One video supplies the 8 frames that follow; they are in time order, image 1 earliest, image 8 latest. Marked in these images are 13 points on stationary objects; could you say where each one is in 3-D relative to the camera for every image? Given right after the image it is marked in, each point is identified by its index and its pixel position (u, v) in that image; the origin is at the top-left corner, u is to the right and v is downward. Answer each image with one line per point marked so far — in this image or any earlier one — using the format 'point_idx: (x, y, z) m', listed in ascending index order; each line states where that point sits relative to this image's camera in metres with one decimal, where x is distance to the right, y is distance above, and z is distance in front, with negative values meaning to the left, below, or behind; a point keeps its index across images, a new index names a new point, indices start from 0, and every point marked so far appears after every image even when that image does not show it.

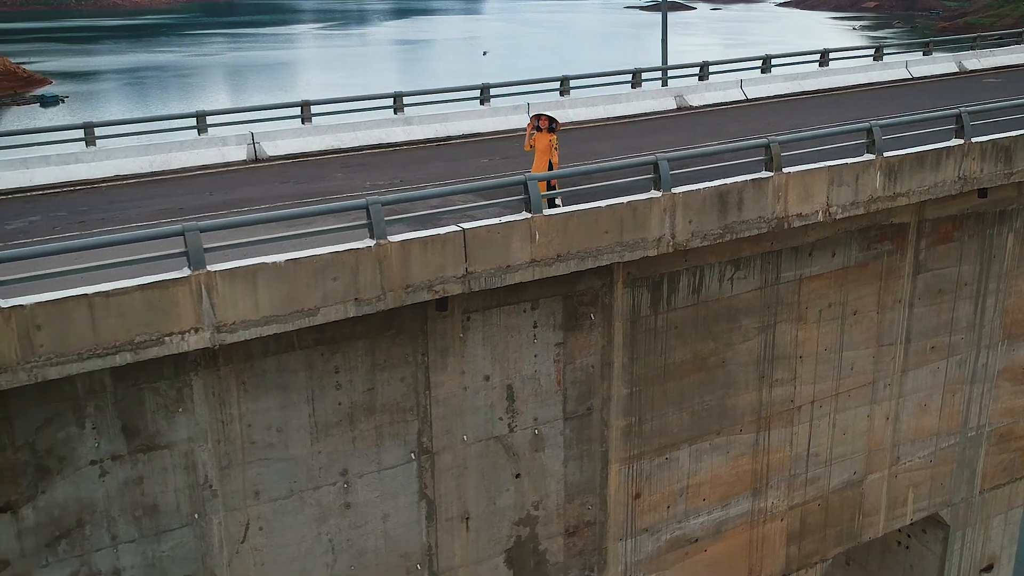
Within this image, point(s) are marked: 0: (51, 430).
0: (-4.3, -1.3, +9.3) m
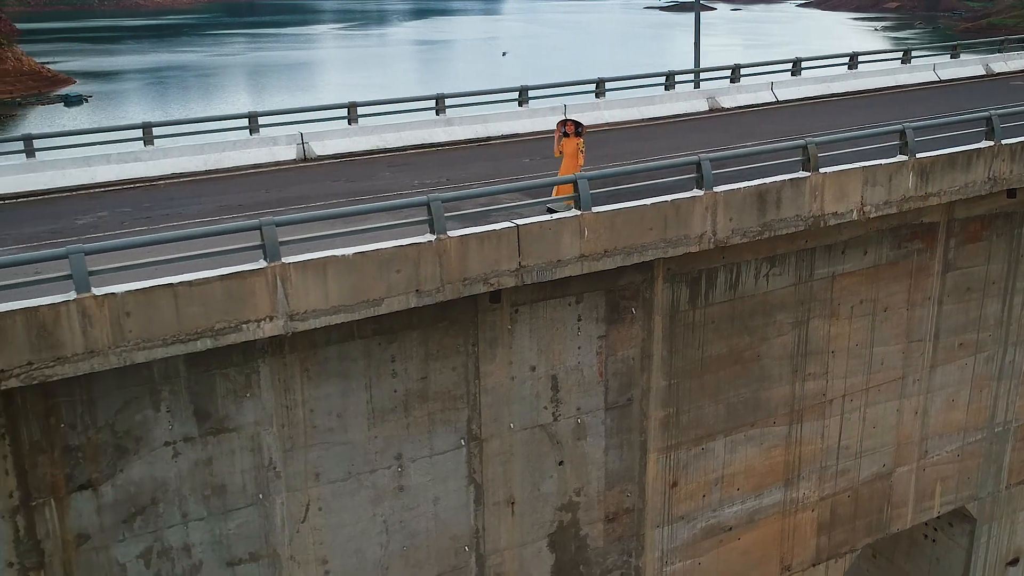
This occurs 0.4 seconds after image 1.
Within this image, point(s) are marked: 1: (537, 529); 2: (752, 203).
0: (-3.8, -1.2, +9.9) m
1: (+0.3, -3.1, +12.7) m
2: (+3.0, +1.0, +12.2) m
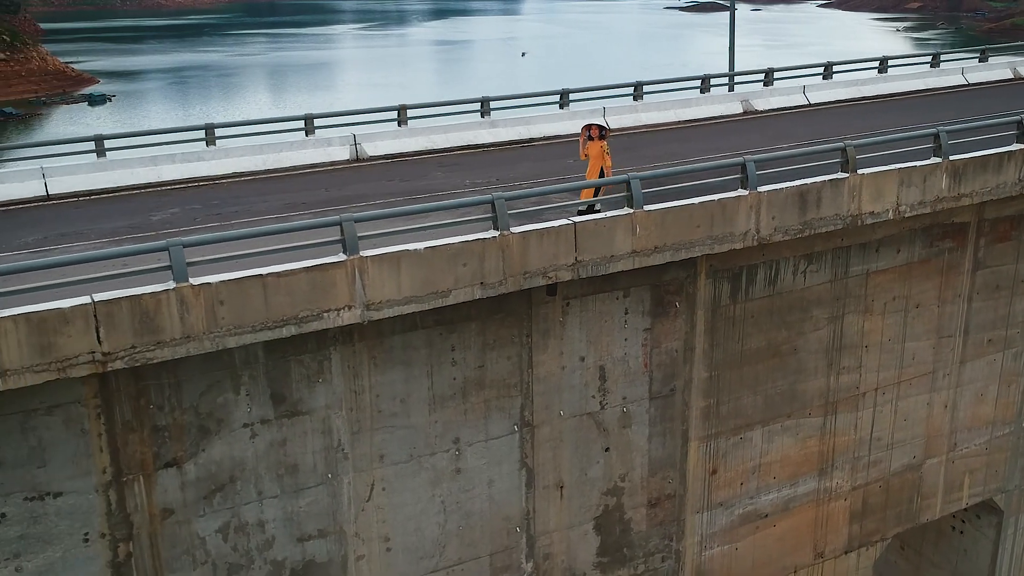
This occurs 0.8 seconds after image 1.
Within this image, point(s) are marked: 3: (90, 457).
0: (-3.2, -1.1, +10.6) m
1: (+1.0, -3.0, +13.3) m
2: (+3.6, +1.1, +12.8) m
3: (-4.3, -1.7, +10.2) m
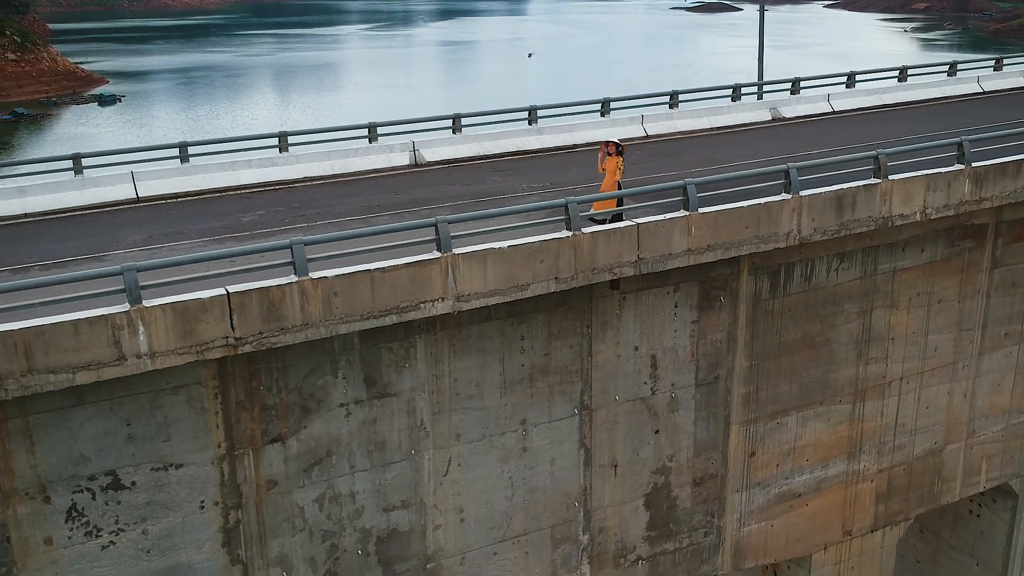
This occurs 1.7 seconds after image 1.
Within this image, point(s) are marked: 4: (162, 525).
0: (-2.4, -1.1, +11.8) m
1: (+1.8, -2.9, +14.6) m
2: (+4.5, +1.2, +14.0) m
3: (-3.5, -1.6, +11.4) m
4: (-4.0, -2.7, +11.4) m
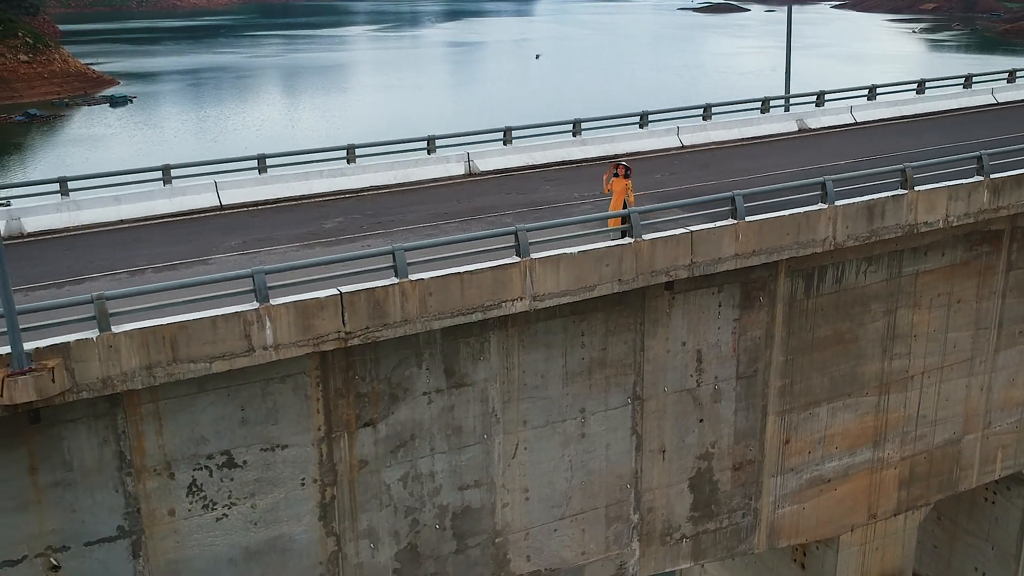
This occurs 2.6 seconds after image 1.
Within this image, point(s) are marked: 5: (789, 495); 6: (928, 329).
0: (-1.5, -1.1, +13.2) m
1: (+2.7, -3.0, +15.9) m
2: (+5.4, +1.1, +15.3) m
3: (-2.6, -1.7, +12.8) m
4: (-3.1, -2.7, +12.8) m
5: (+4.8, -3.6, +17.2) m
6: (+7.4, -0.7, +17.8) m
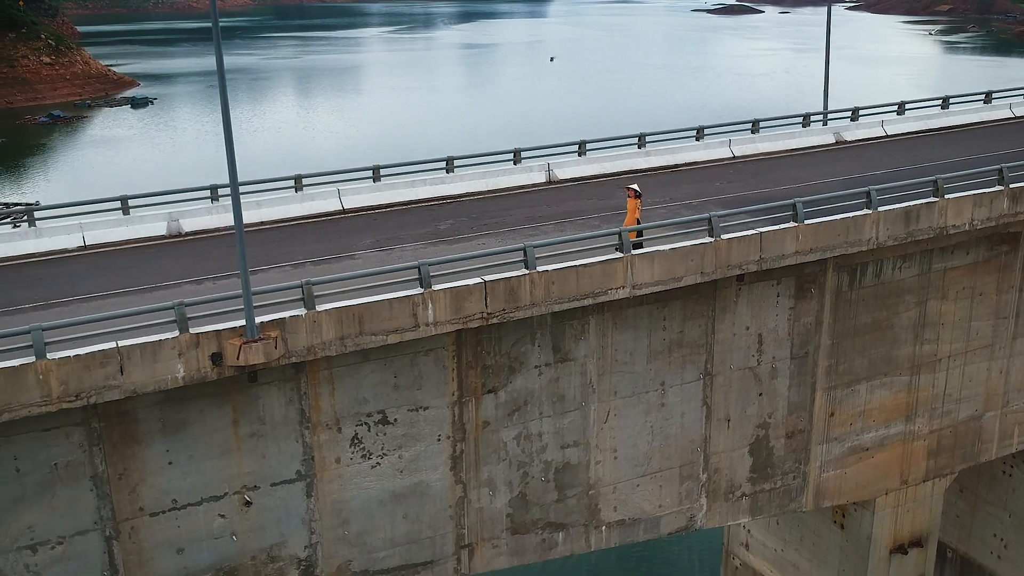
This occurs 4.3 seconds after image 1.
0: (+0.1, -0.9, +16.0) m
1: (+4.3, -2.8, +18.6) m
2: (+7.0, +1.3, +18.0) m
3: (-1.0, -1.5, +15.5) m
4: (-1.6, -2.6, +15.6) m
5: (+6.4, -3.5, +19.9) m
6: (+9.1, -0.6, +20.5) m
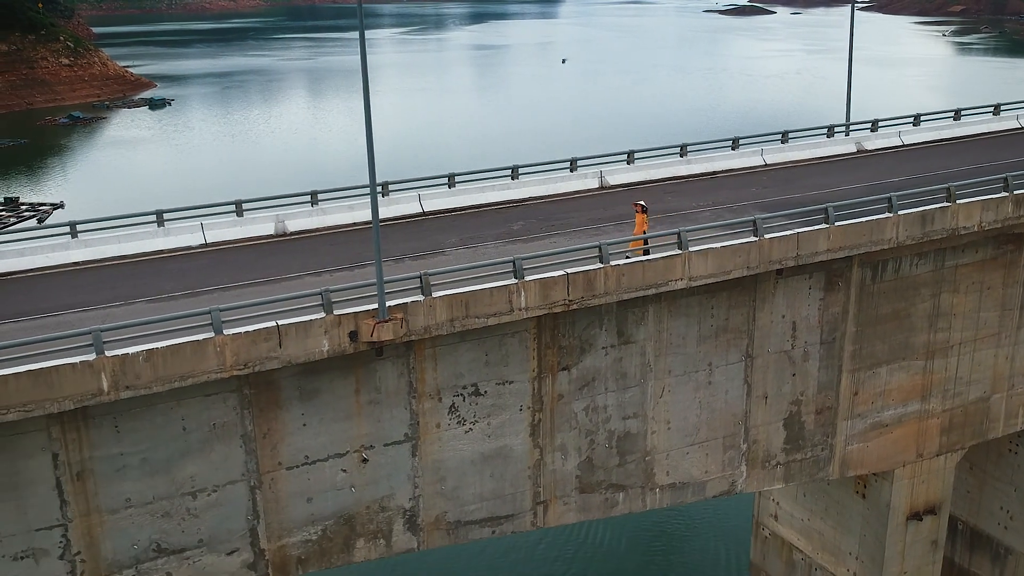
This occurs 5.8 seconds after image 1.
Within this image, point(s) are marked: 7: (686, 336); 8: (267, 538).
0: (+1.4, -0.8, +18.6) m
1: (+5.7, -2.7, +21.2) m
2: (+8.4, +1.4, +20.6) m
3: (+0.3, -1.3, +18.2) m
4: (-0.3, -2.4, +18.3) m
5: (+7.8, -3.3, +22.5) m
6: (+10.4, -0.5, +23.0) m
7: (+3.4, -1.0, +19.6) m
8: (-4.1, -4.2, +16.8) m
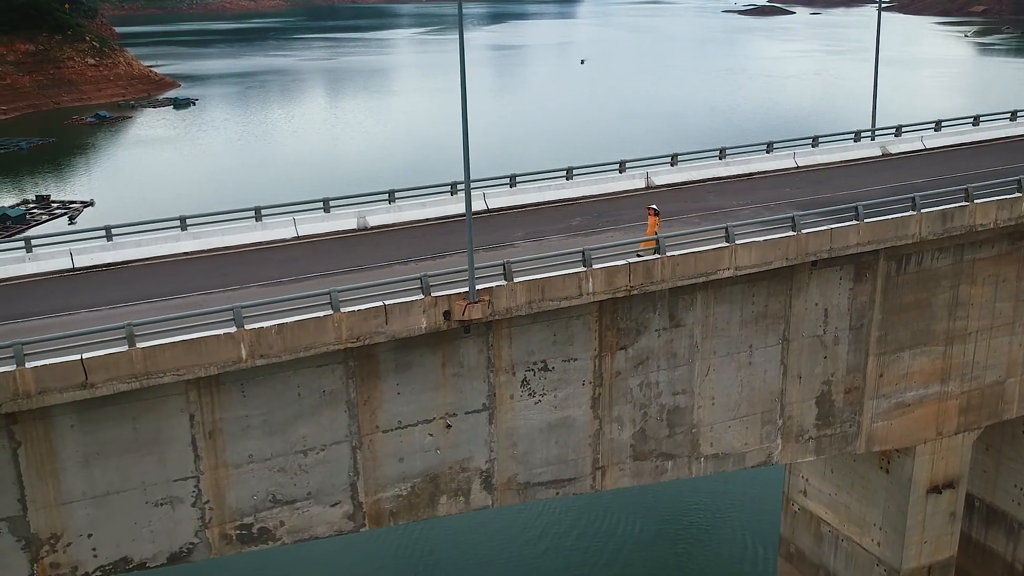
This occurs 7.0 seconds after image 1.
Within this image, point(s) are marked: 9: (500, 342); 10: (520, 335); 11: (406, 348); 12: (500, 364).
0: (+2.8, -0.5, +20.9) m
1: (+7.0, -2.5, +23.5) m
2: (+9.7, +1.6, +22.8) m
3: (+1.6, -1.1, +20.6) m
4: (+1.1, -2.2, +20.6) m
5: (+9.2, -3.1, +24.7) m
6: (+11.9, -0.3, +25.2) m
7: (+4.8, -0.7, +21.9) m
8: (-2.8, -4.0, +19.2) m
9: (-0.2, -1.1, +19.7) m
10: (+0.1, -0.9, +19.8) m
11: (-2.0, -1.1, +18.9) m
12: (-0.3, -1.5, +19.8) m
